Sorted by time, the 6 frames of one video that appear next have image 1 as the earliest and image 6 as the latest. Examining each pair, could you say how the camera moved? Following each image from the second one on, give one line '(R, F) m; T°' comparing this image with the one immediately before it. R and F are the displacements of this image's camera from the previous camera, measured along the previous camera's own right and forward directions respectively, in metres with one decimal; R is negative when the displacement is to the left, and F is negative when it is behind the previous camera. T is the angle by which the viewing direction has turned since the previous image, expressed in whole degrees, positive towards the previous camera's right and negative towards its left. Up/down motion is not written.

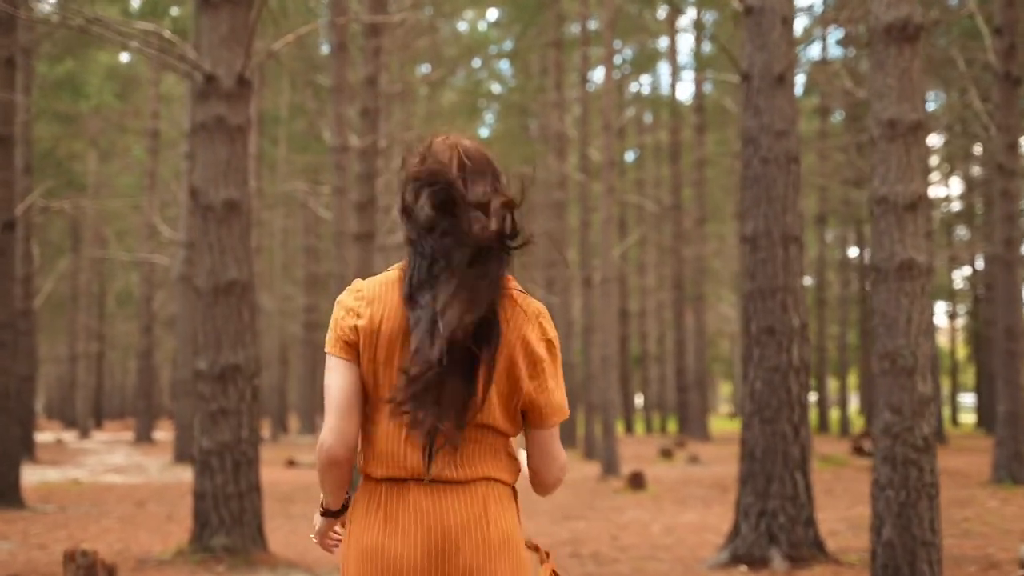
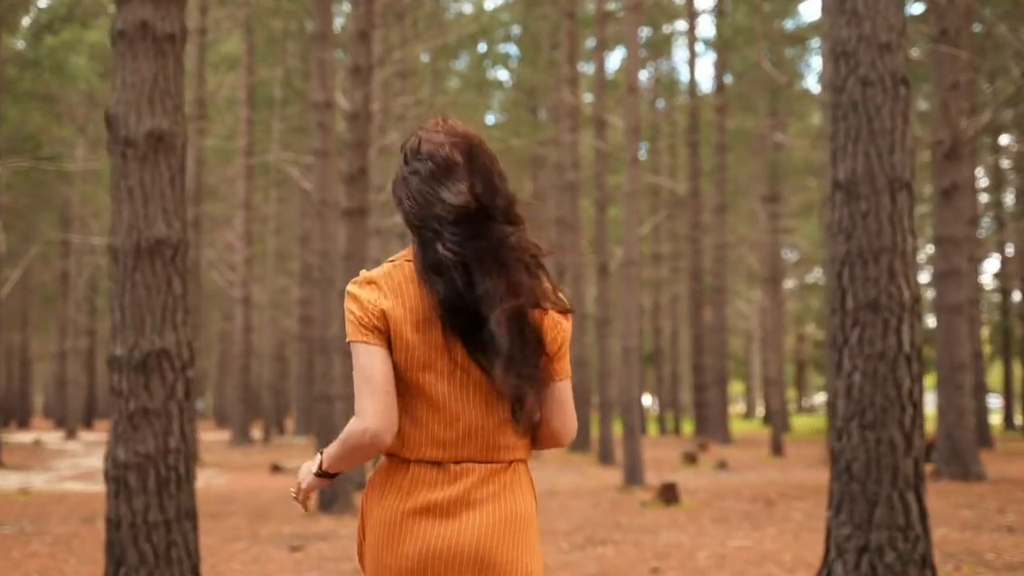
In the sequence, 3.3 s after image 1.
(-0.1, +1.9) m; 0°
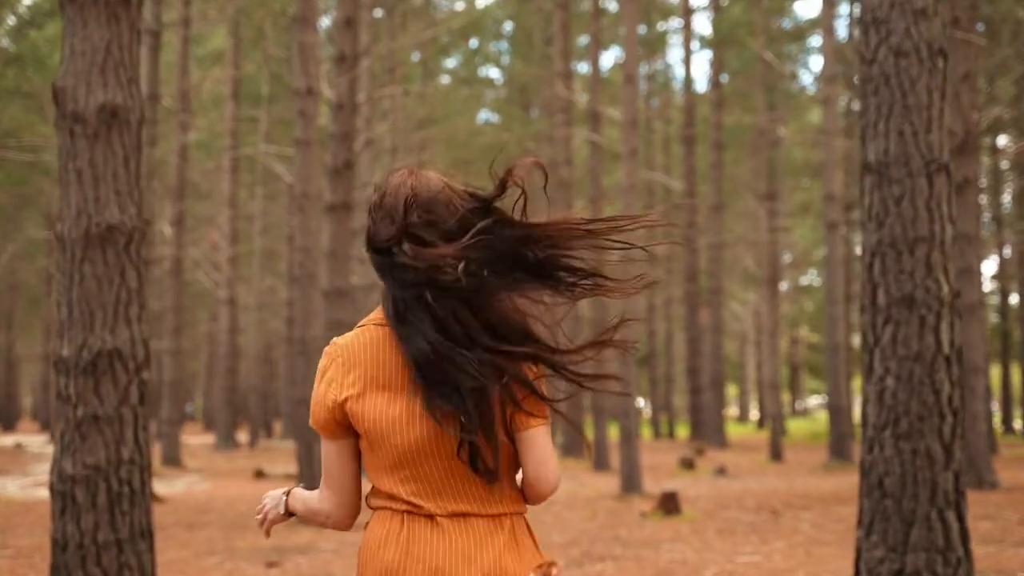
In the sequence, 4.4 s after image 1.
(0.0, +0.6) m; 0°
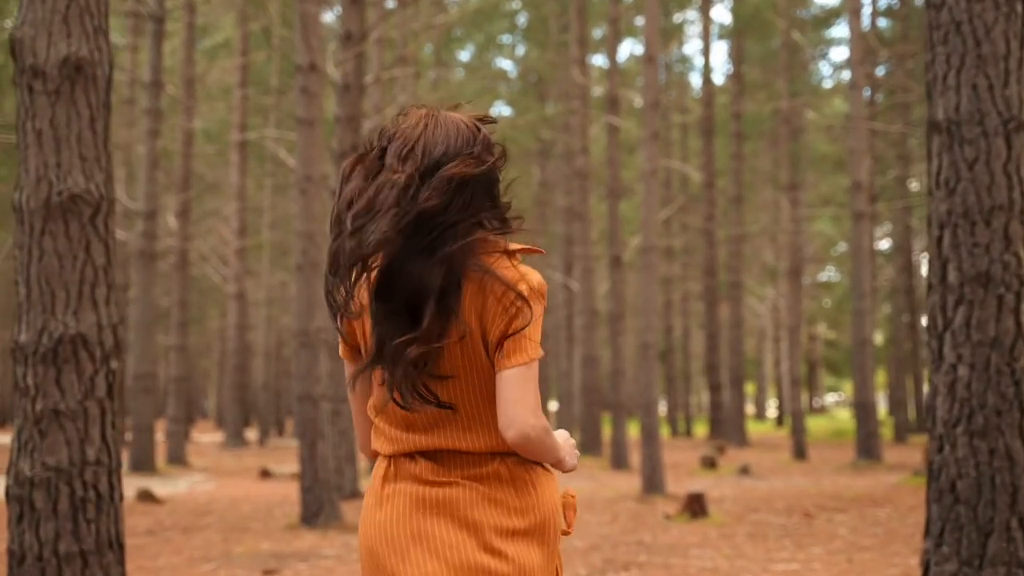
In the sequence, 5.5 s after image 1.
(0.0, +0.6) m; -1°
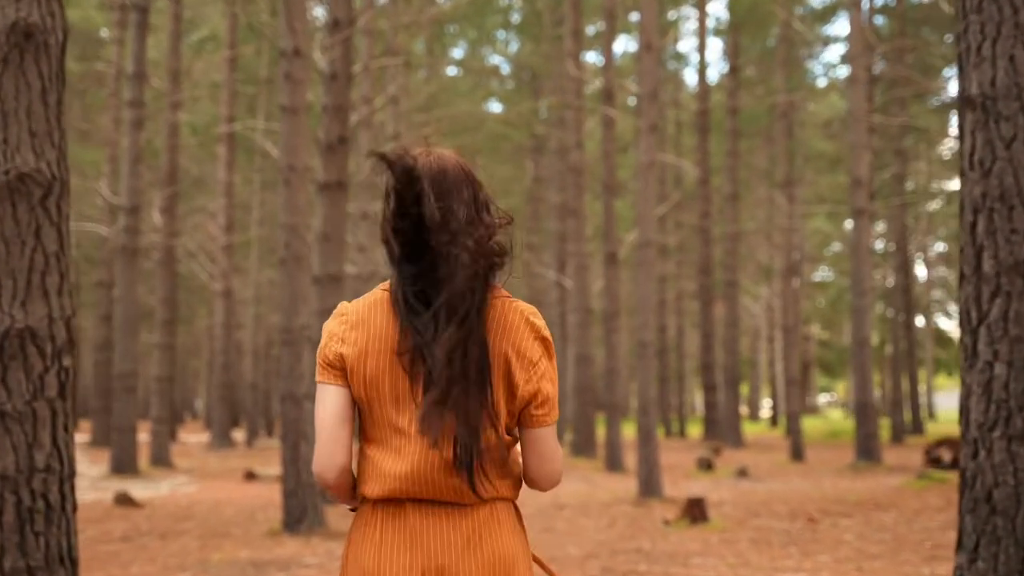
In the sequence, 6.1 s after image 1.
(0.0, +0.4) m; 0°
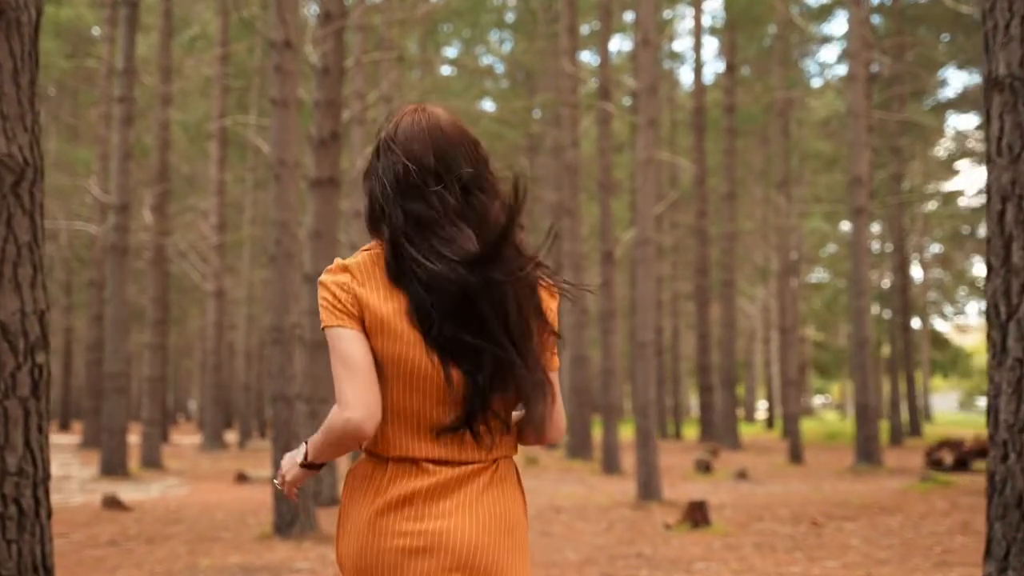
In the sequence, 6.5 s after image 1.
(0.0, +0.2) m; 0°
